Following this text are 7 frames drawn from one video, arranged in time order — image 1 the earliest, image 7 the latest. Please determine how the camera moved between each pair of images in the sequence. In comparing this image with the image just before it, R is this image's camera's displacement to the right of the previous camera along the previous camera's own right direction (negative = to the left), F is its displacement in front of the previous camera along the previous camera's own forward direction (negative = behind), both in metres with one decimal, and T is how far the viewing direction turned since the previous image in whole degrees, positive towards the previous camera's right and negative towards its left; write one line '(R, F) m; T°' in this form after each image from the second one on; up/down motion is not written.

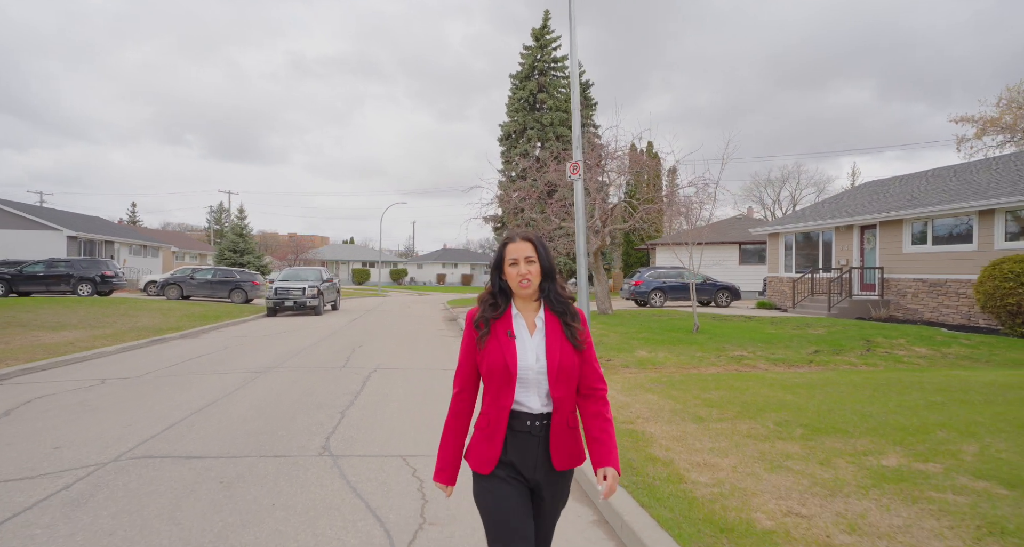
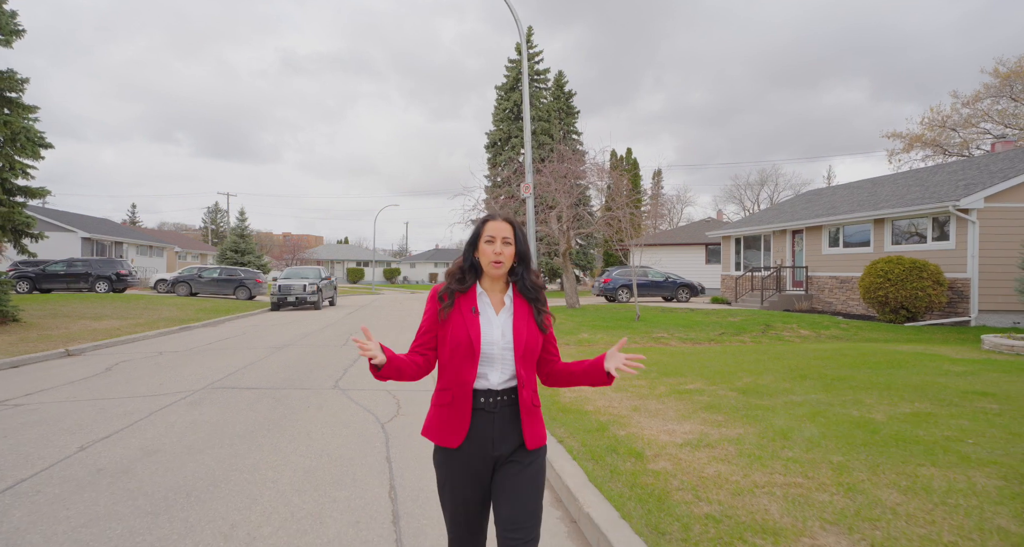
(+0.7, -2.6) m; +1°
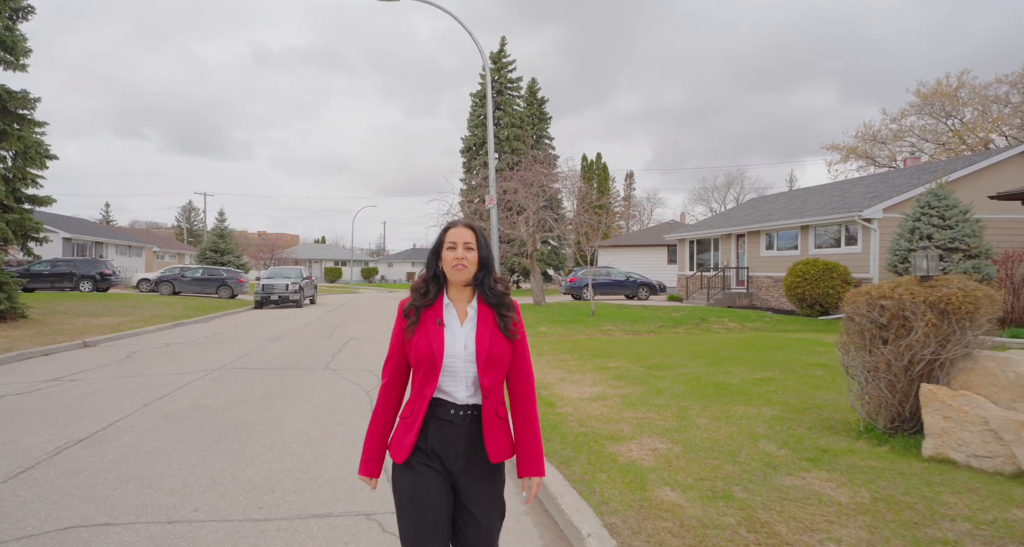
(+0.3, -1.8) m; +2°
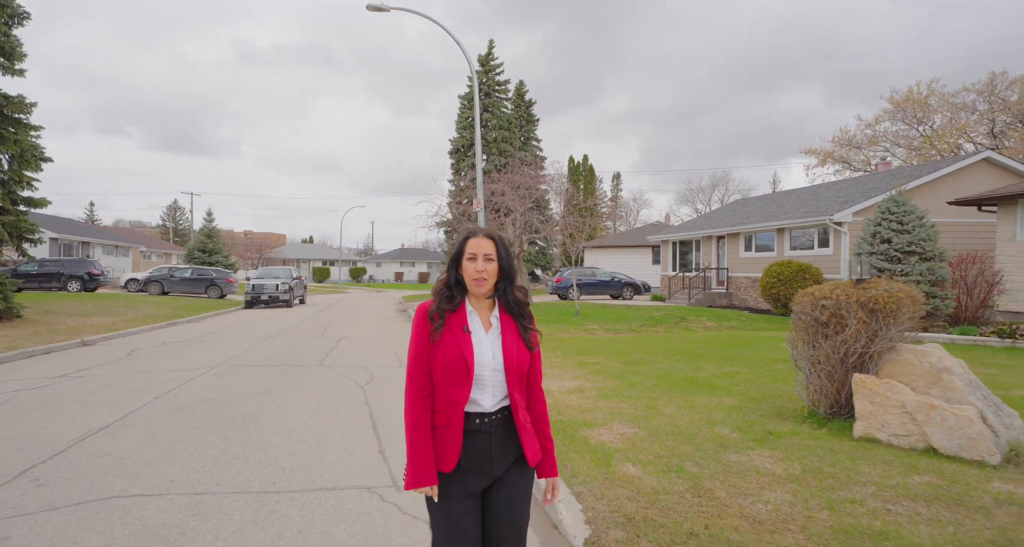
(+0.1, -0.5) m; +1°
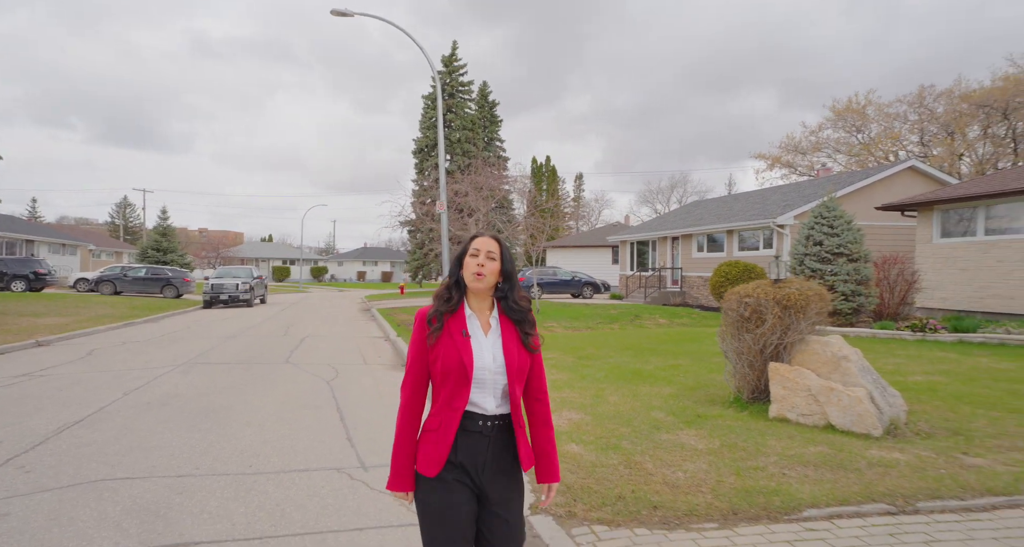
(+0.1, -0.5) m; +4°
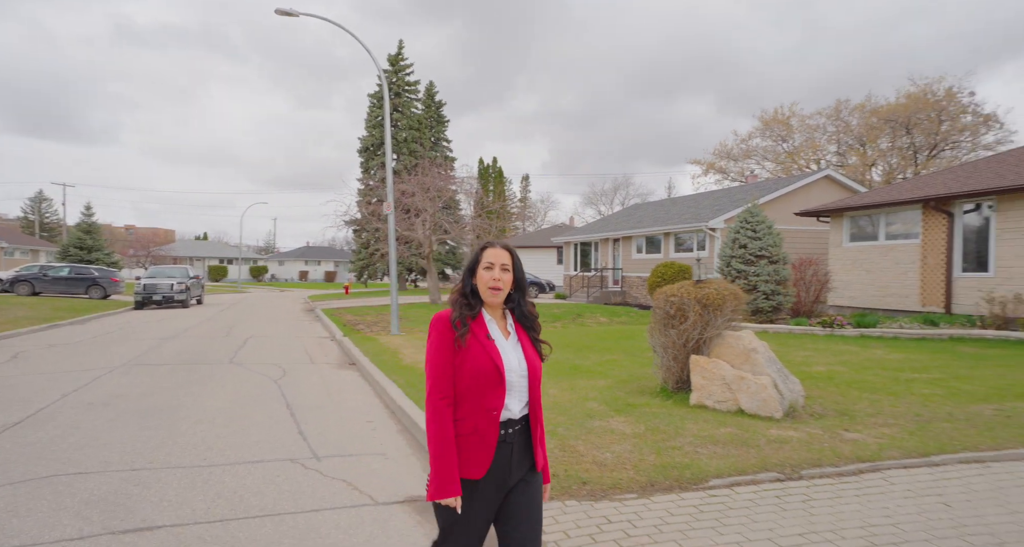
(0.0, -0.4) m; +6°
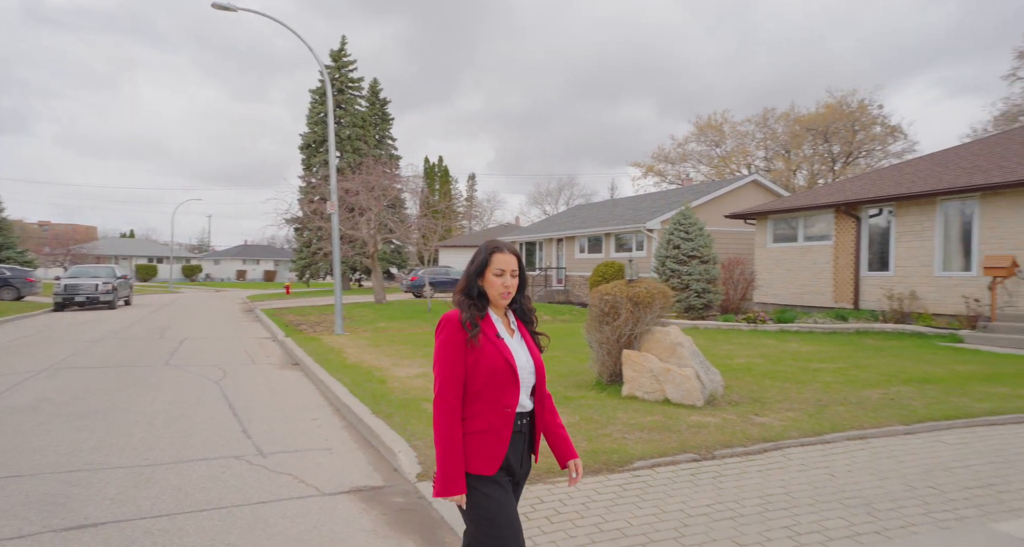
(+0.1, -0.3) m; +6°
